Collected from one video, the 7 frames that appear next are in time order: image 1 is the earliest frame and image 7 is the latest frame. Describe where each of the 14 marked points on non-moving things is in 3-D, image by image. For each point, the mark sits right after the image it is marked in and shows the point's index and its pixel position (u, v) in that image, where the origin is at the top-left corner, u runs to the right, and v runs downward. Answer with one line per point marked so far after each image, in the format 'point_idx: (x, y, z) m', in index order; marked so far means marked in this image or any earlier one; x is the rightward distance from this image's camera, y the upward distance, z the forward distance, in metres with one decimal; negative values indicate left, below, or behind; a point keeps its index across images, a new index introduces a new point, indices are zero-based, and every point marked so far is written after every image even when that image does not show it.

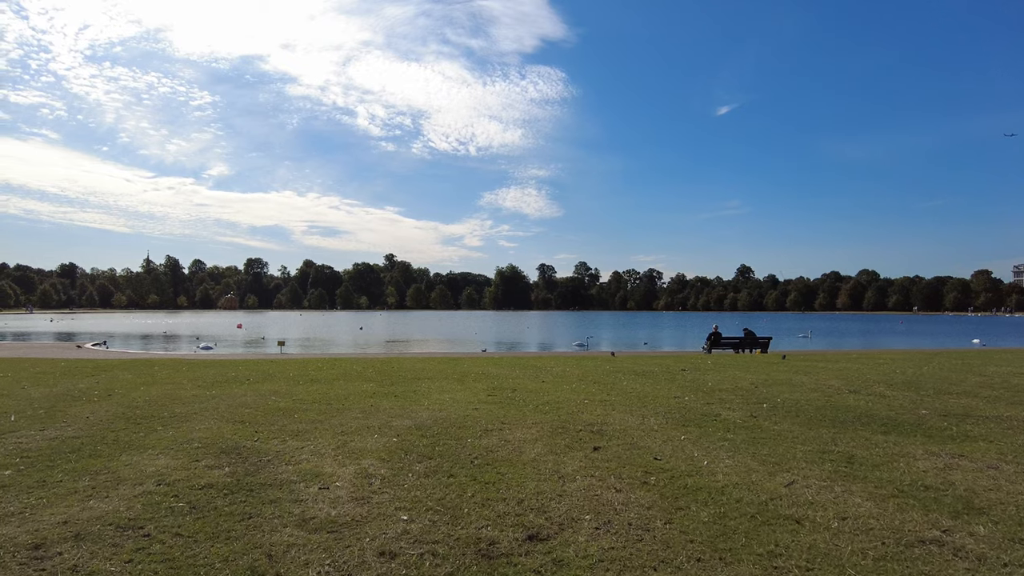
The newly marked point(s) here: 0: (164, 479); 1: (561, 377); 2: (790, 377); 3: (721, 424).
0: (-3.9, -2.1, +7.4) m
1: (+1.5, -2.5, +18.8) m
2: (+7.8, -2.5, +18.5) m
3: (+3.5, -2.3, +11.2) m
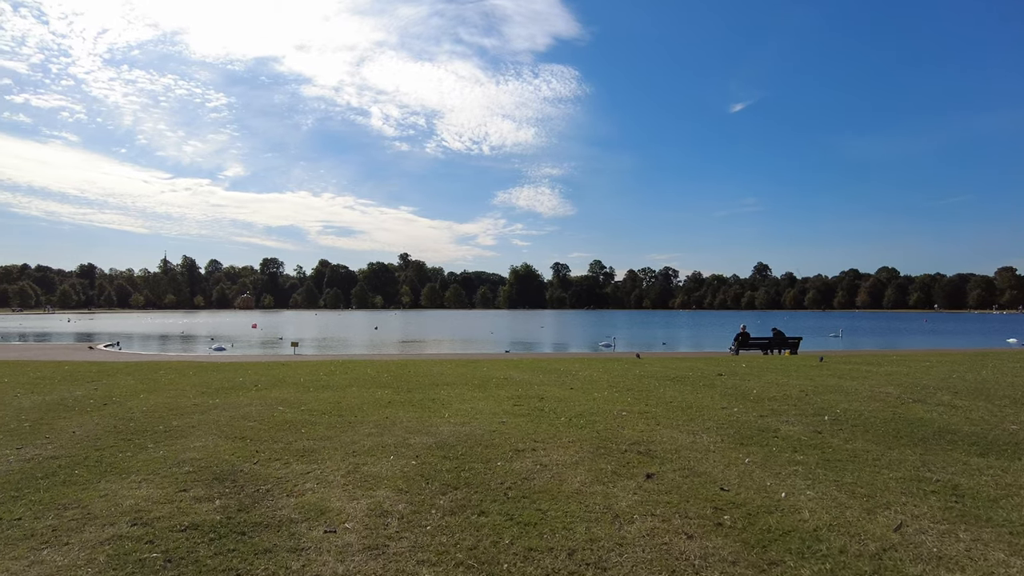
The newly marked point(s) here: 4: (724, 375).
0: (-3.5, -2.2, +6.2) m
1: (+2.1, -2.5, +17.5) m
2: (+8.4, -2.4, +17.1) m
3: (+4.0, -2.2, +9.9) m
4: (+6.2, -2.6, +19.4) m
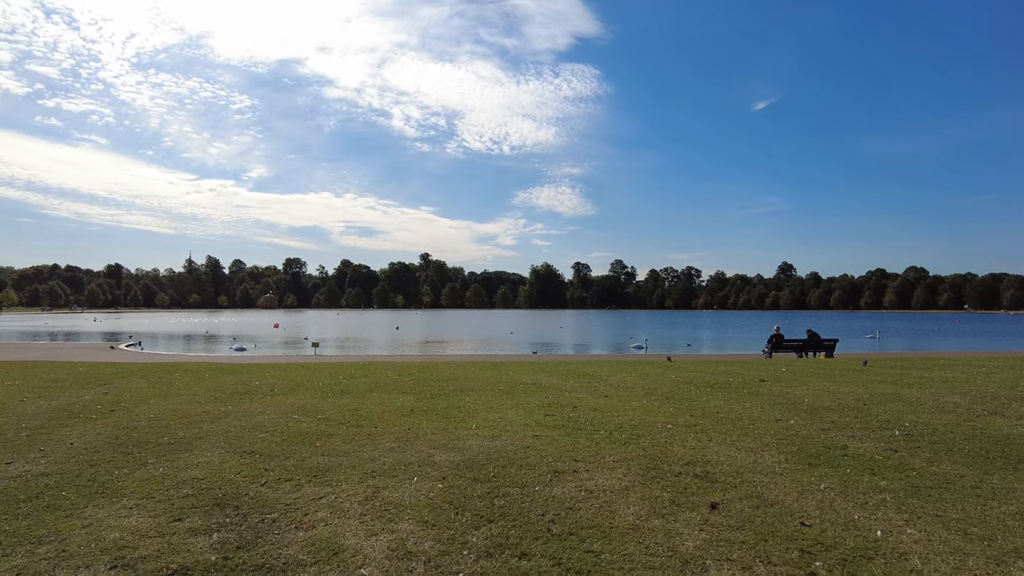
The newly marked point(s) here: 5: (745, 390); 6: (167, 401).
0: (-3.1, -2.2, +5.3) m
1: (+2.8, -2.5, +16.4) m
2: (+9.1, -2.4, +15.8) m
3: (+4.5, -2.2, +8.7) m
4: (+7.0, -2.6, +18.2) m
5: (+5.6, -2.5, +16.2) m
6: (-7.6, -2.5, +14.7) m
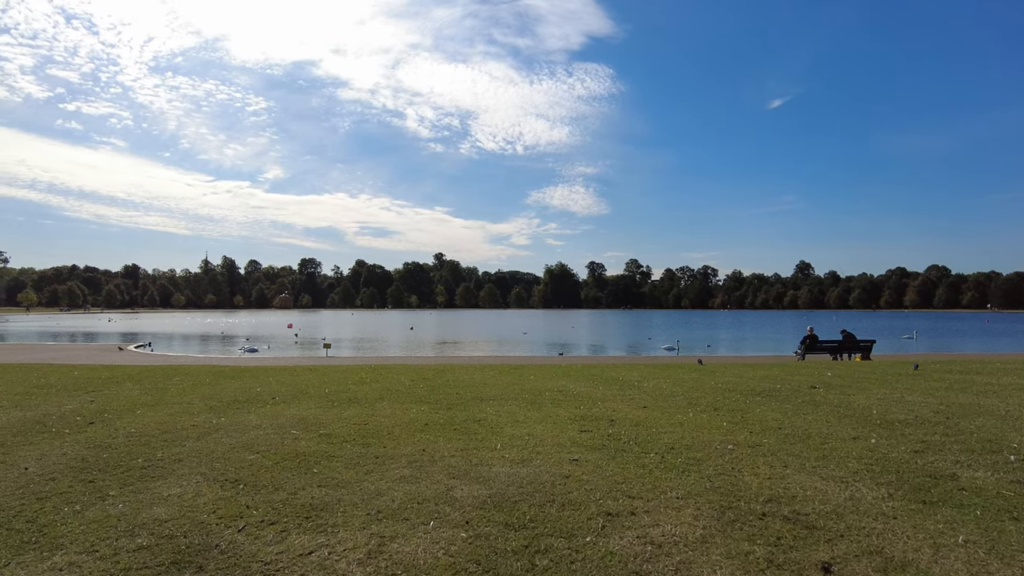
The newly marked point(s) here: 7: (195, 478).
0: (-2.8, -2.1, +3.8) m
1: (+3.4, -2.4, +14.7) m
2: (+9.6, -2.3, +14.0) m
3: (+4.9, -2.2, +7.0) m
4: (+7.6, -2.5, +16.5) m
5: (+6.2, -2.4, +14.4) m
6: (-7.1, -2.4, +13.2) m
7: (-3.7, -2.2, +7.8) m
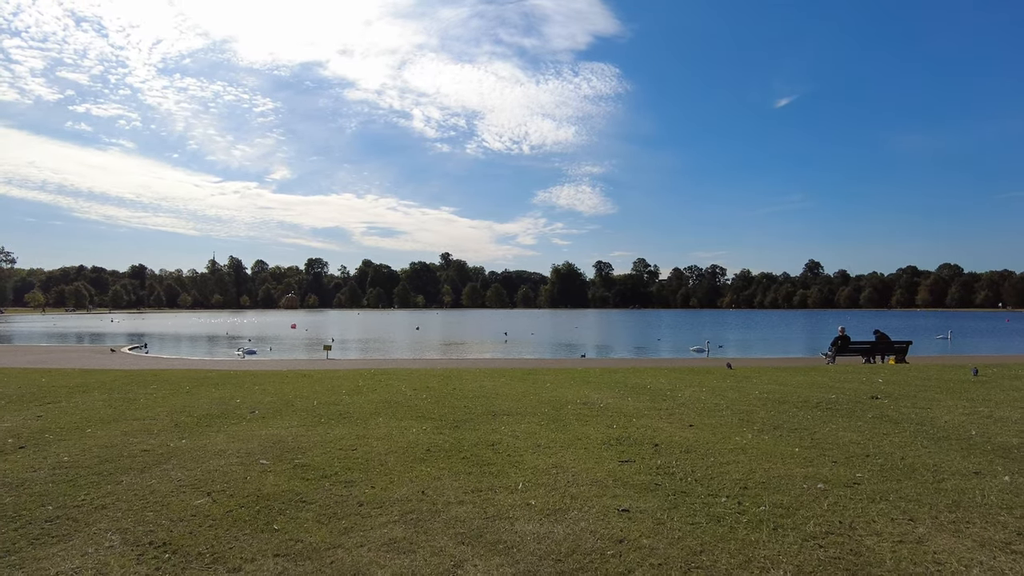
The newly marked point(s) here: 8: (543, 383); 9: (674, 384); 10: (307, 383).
0: (-2.6, -2.0, +1.7) m
1: (+3.7, -2.3, +12.6) m
2: (+10.0, -2.2, +11.8) m
3: (+5.2, -2.1, +4.8) m
4: (+7.9, -2.4, +14.3) m
5: (+6.5, -2.3, +12.3) m
6: (-6.8, -2.4, +11.2) m
7: (-3.4, -2.1, +5.7) m
8: (+0.9, -2.6, +18.6) m
9: (+4.4, -2.6, +18.2) m
10: (-5.9, -2.7, +18.9) m
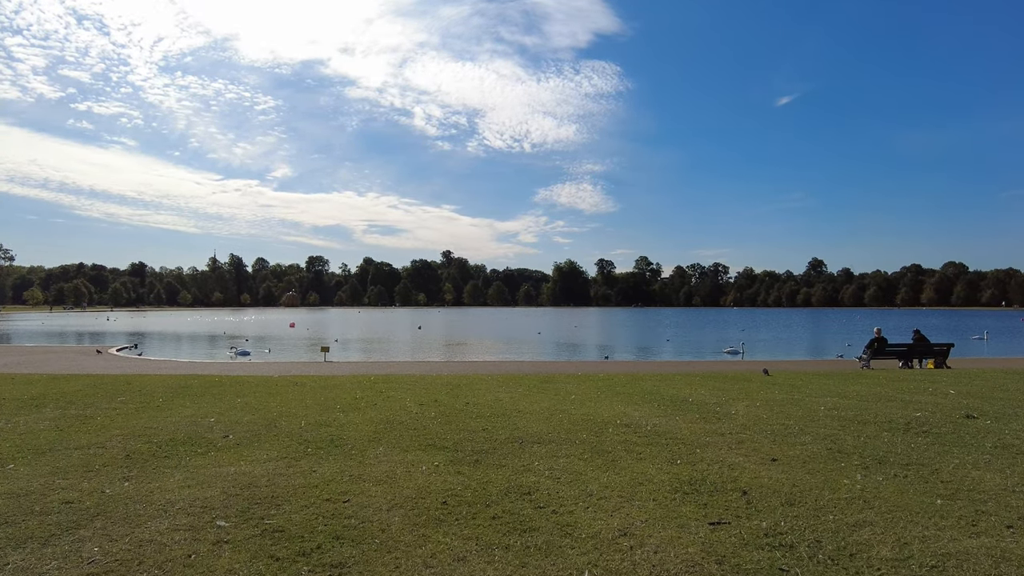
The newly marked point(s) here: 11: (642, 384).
0: (-2.1, -2.0, -0.6) m
1: (+4.2, -2.3, +10.2) m
2: (+10.4, -2.2, +9.4) m
3: (+5.6, -2.1, +2.5) m
4: (+8.4, -2.4, +11.9) m
5: (+7.0, -2.3, +9.9) m
6: (-6.3, -2.3, +8.9) m
7: (-3.0, -2.1, +3.4) m
8: (+1.4, -2.6, +16.3) m
9: (+4.9, -2.6, +15.9) m
10: (-5.4, -2.6, +16.6) m
11: (+3.8, -2.7, +19.0) m
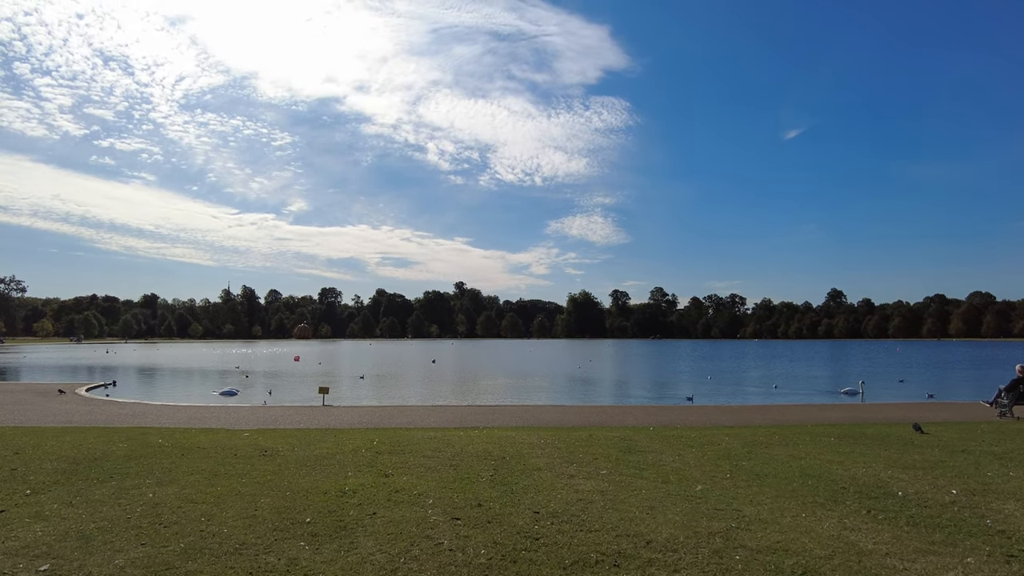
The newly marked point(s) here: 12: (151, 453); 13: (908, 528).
0: (-1.1, -1.5, -6.8) m
1: (+5.4, -2.3, +3.9) m
2: (+11.6, -2.2, +3.0) m
3: (+6.7, -1.7, -3.8) m
4: (+9.6, -2.5, +5.5) m
5: (+8.2, -2.3, +3.5) m
6: (-5.1, -2.3, +2.7) m
7: (-1.9, -1.8, -2.8) m
8: (+2.7, -2.9, +10.0) m
9: (+6.2, -2.8, +9.5) m
10: (-4.1, -3.0, +10.4) m
11: (+5.1, -3.2, +12.7) m
12: (-7.4, -3.3, +13.6) m
13: (+4.6, -2.7, +7.5) m
